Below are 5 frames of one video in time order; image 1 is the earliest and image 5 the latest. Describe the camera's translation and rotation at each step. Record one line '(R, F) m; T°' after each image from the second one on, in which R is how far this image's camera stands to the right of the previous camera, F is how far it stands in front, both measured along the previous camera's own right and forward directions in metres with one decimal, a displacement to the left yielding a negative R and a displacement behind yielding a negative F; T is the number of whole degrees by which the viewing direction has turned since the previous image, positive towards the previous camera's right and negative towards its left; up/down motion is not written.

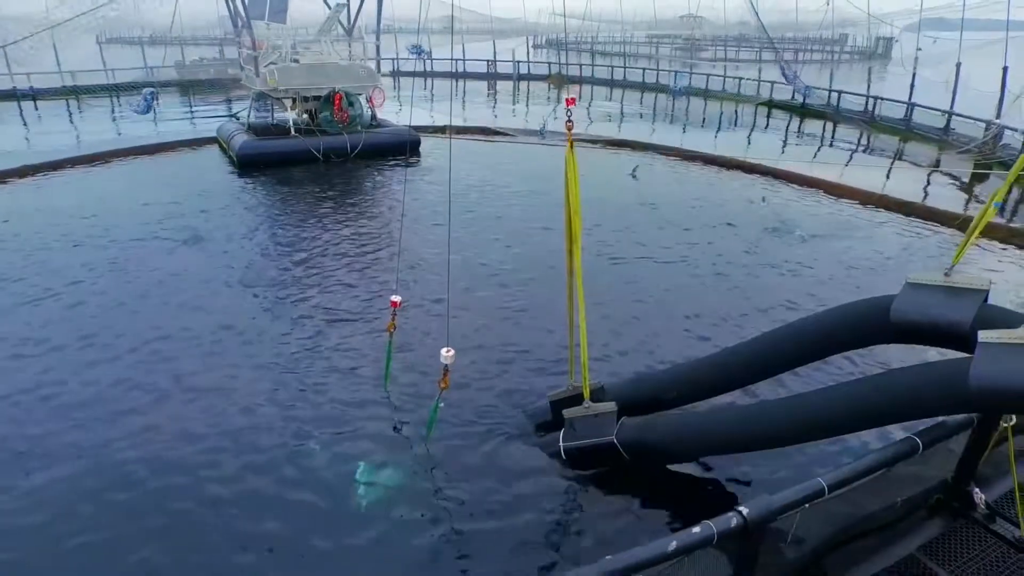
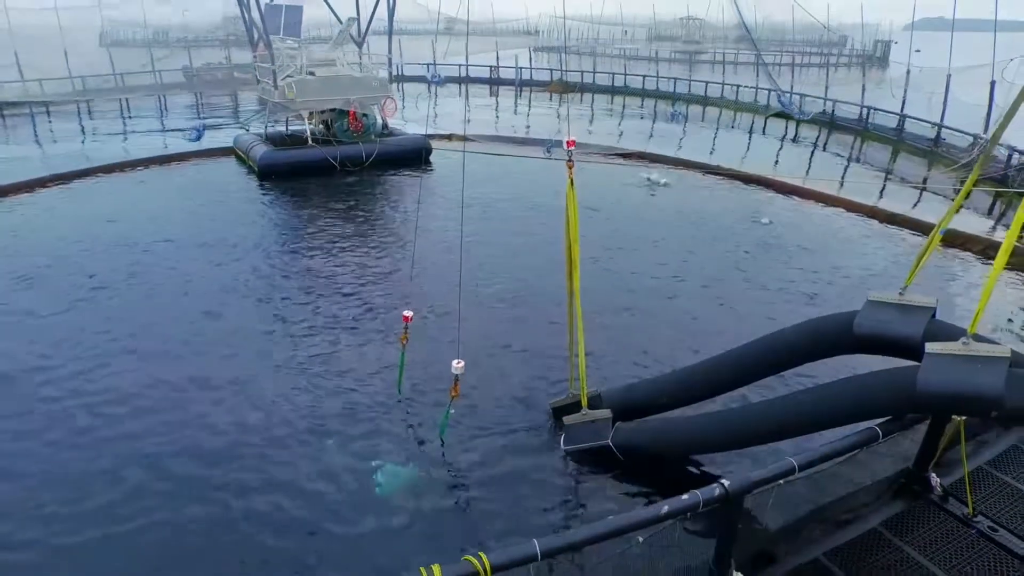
(-0.2, -0.8) m; 0°
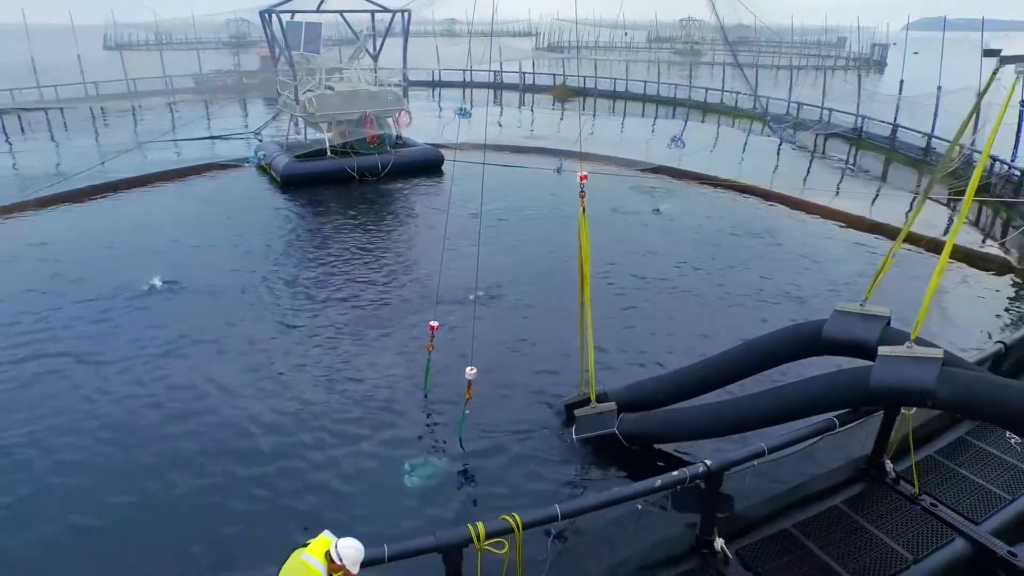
(-0.2, -1.1) m; 0°
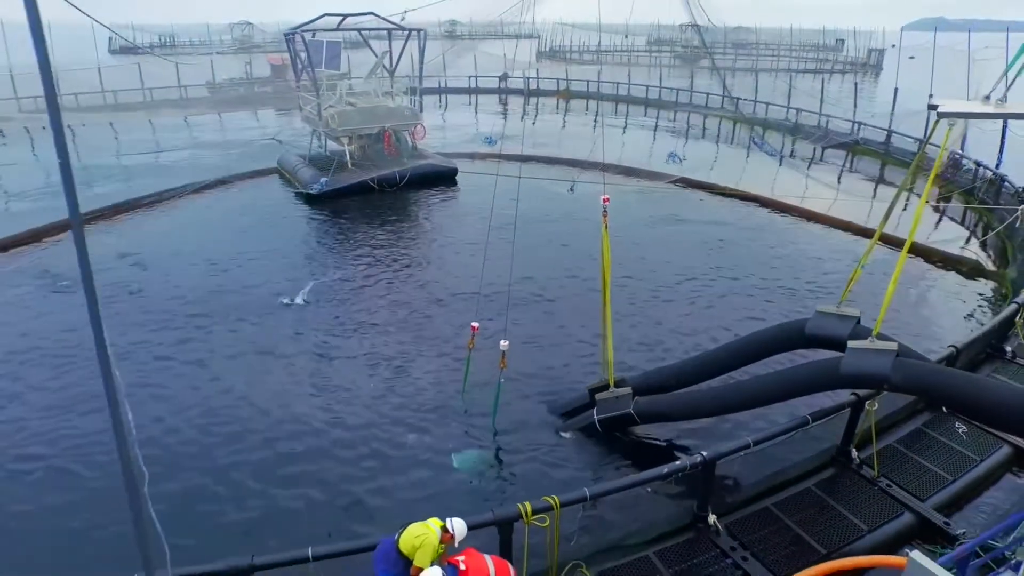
(-0.3, -1.3) m; 0°
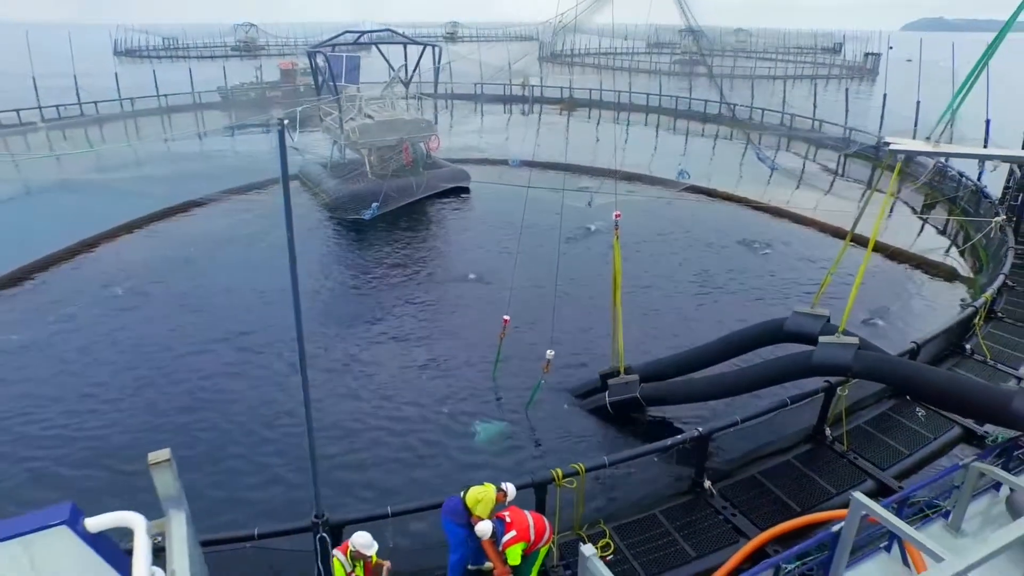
(-0.4, -1.5) m; 0°
